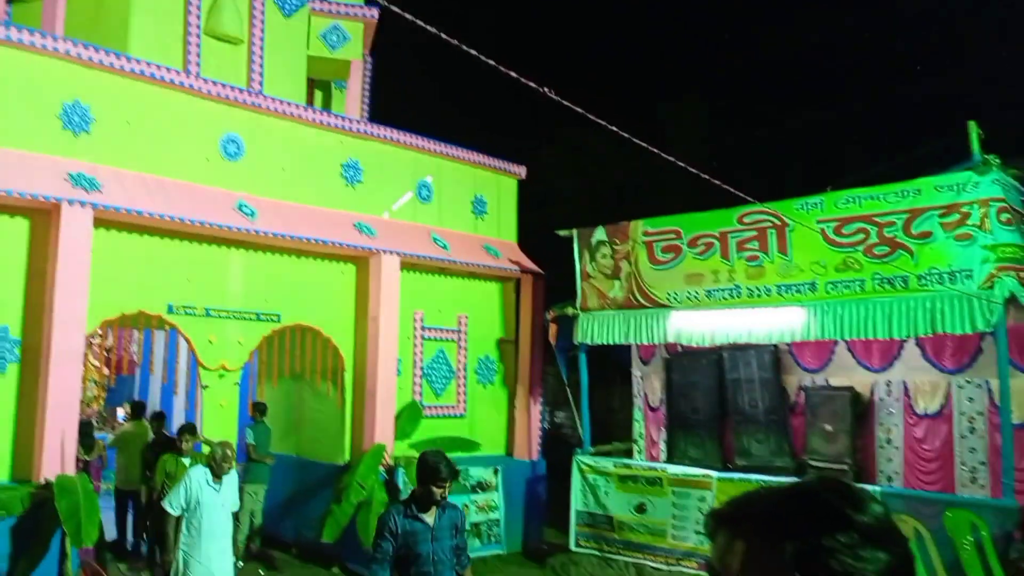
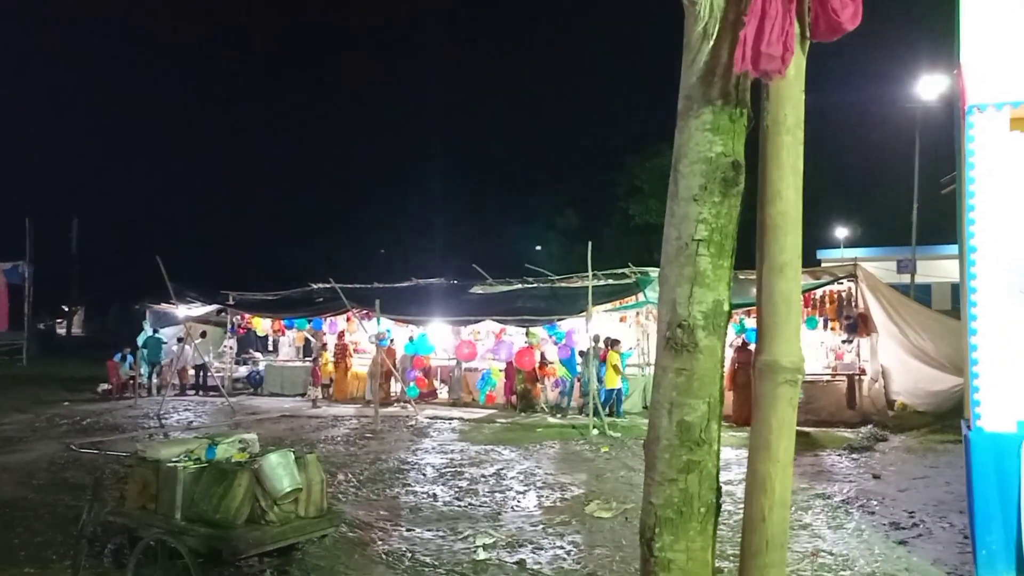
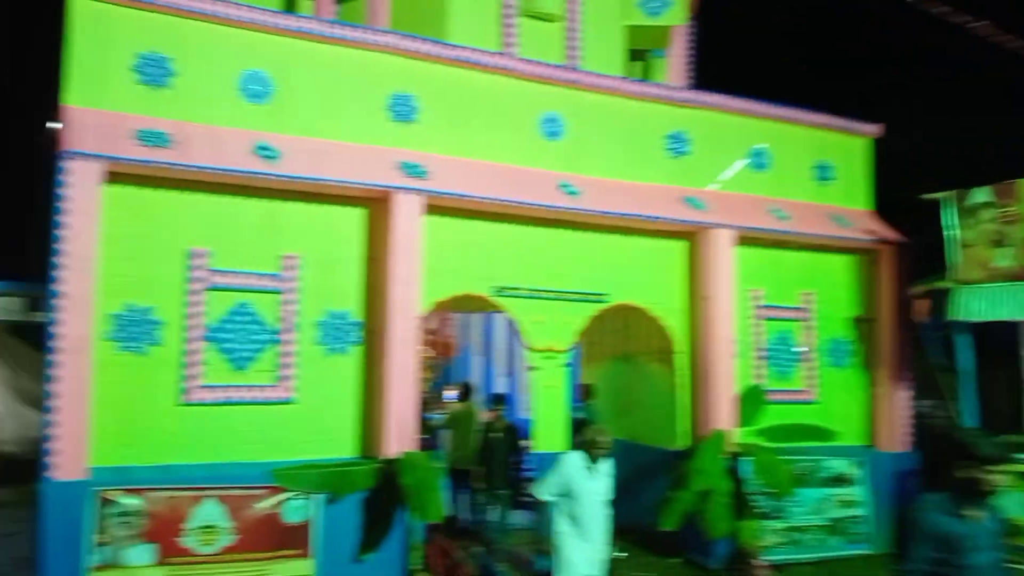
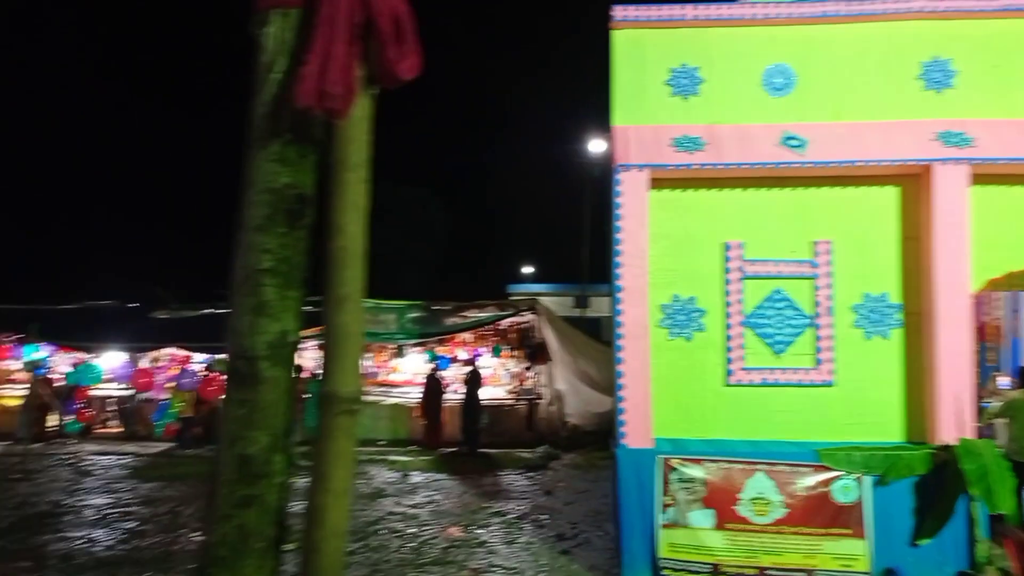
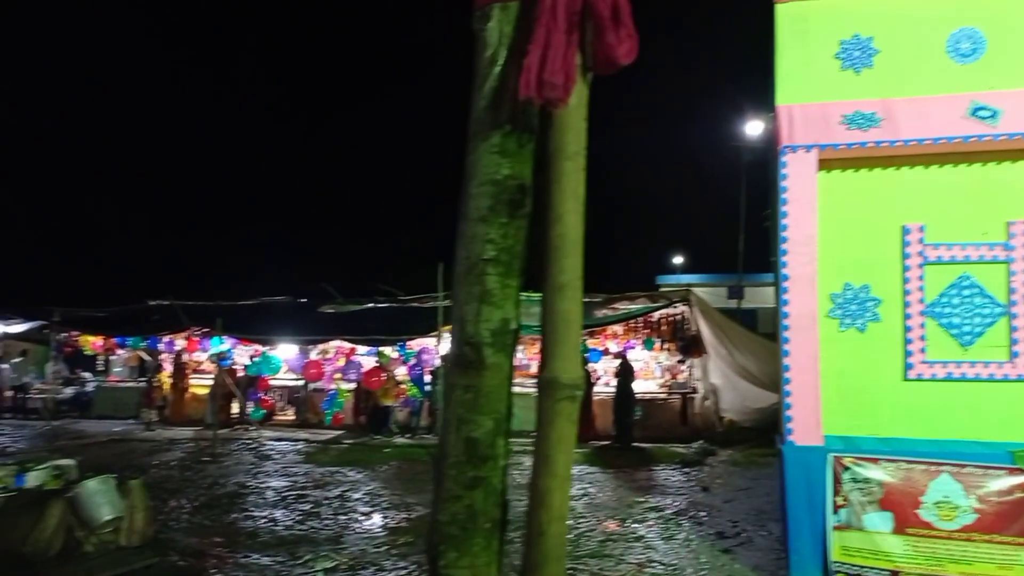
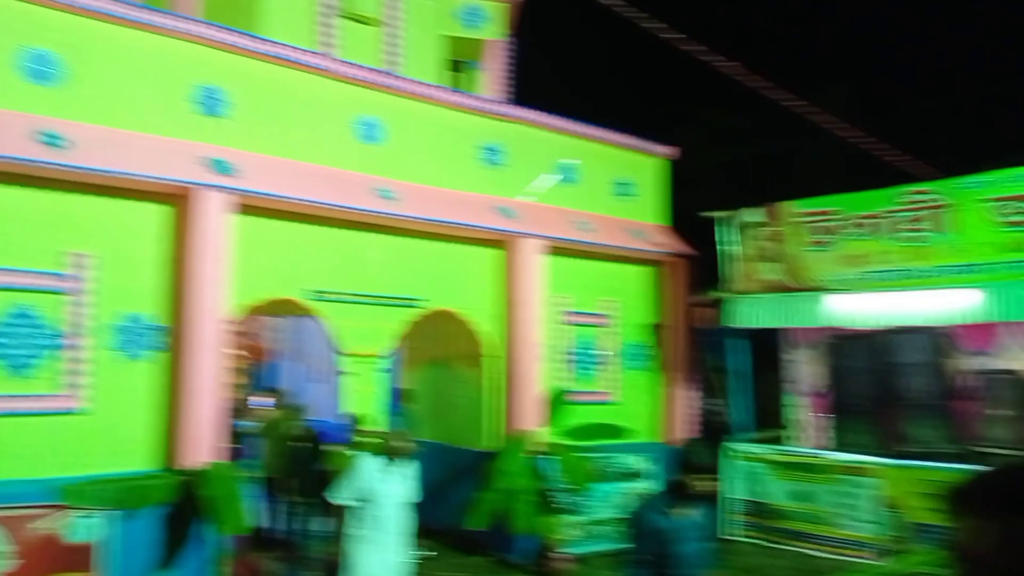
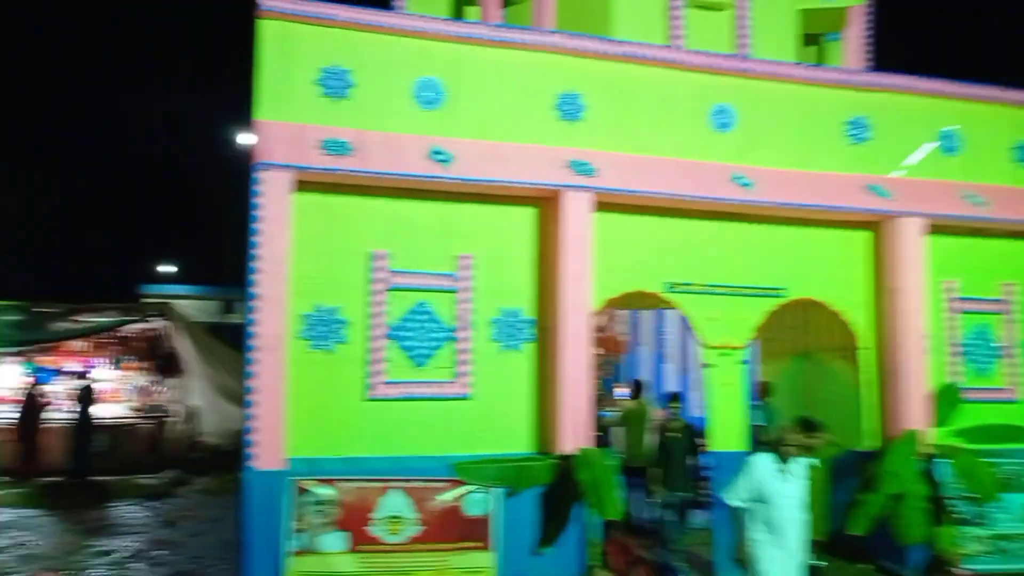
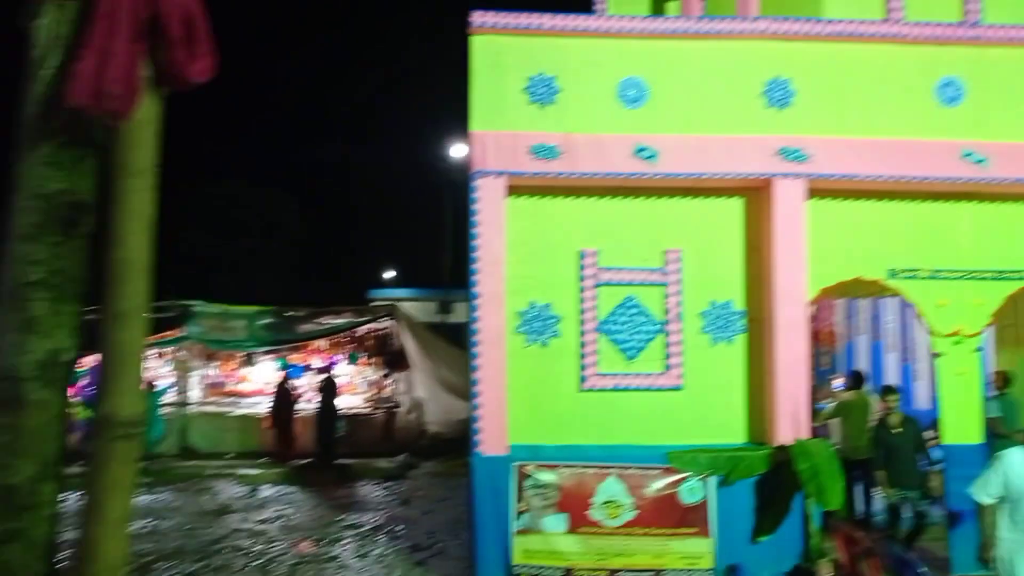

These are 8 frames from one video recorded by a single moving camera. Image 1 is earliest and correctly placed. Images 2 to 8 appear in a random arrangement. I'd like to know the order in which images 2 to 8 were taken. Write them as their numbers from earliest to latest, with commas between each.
6, 3, 7, 8, 4, 5, 2
